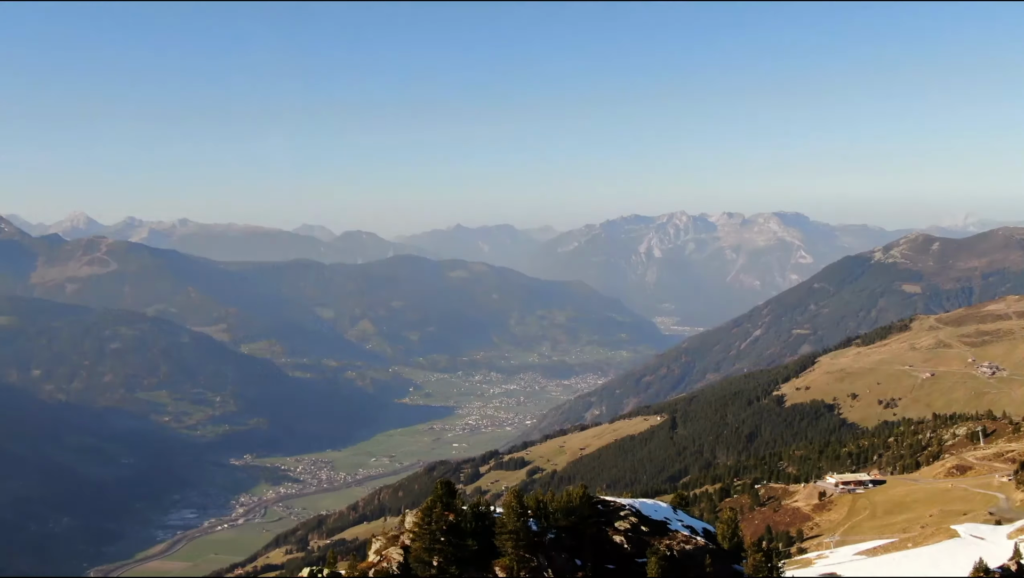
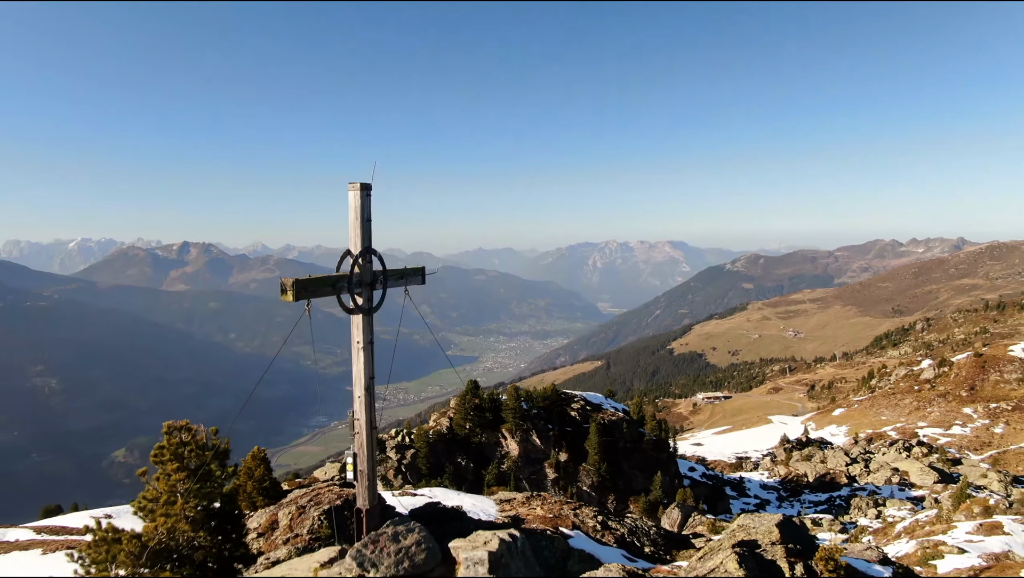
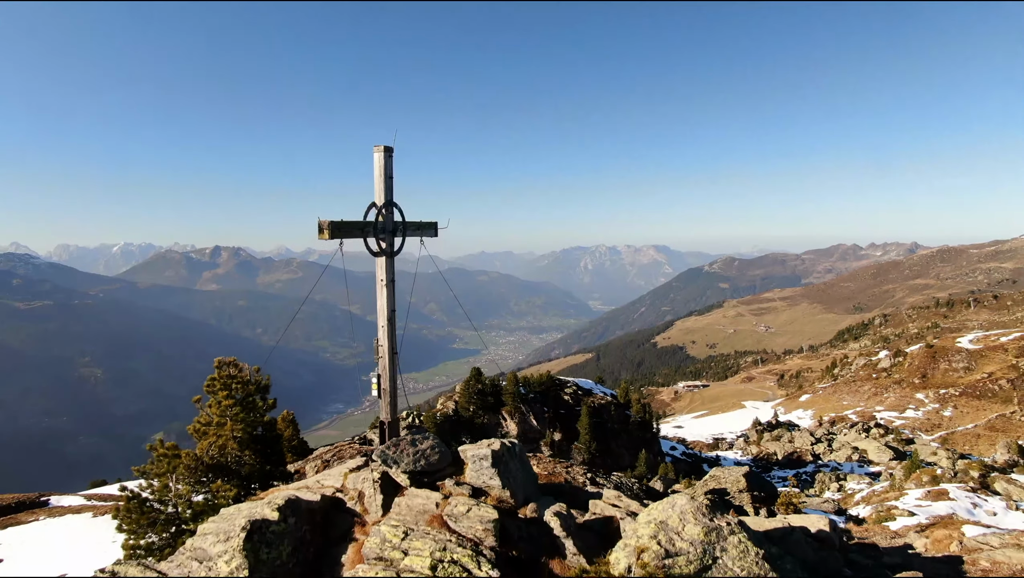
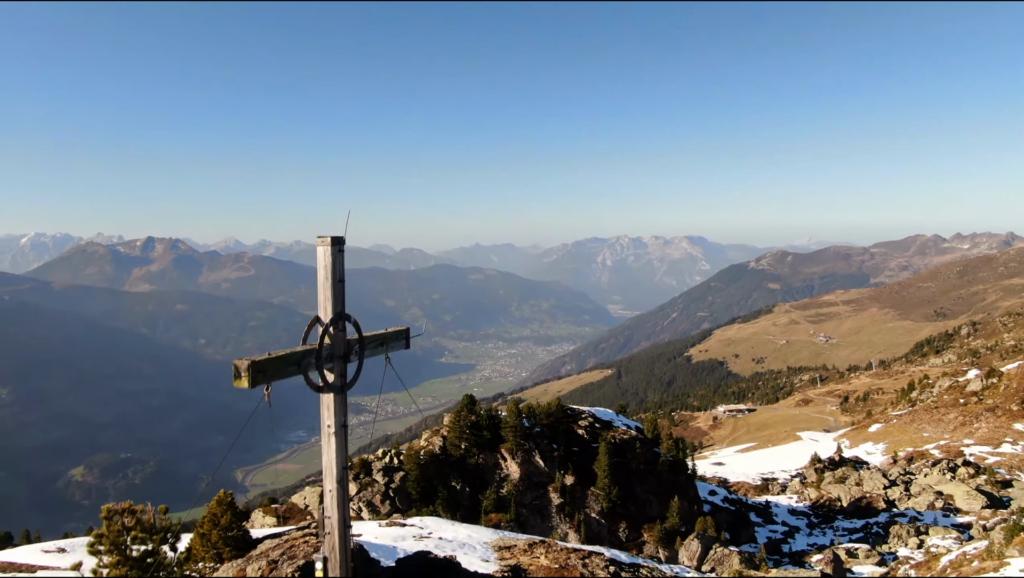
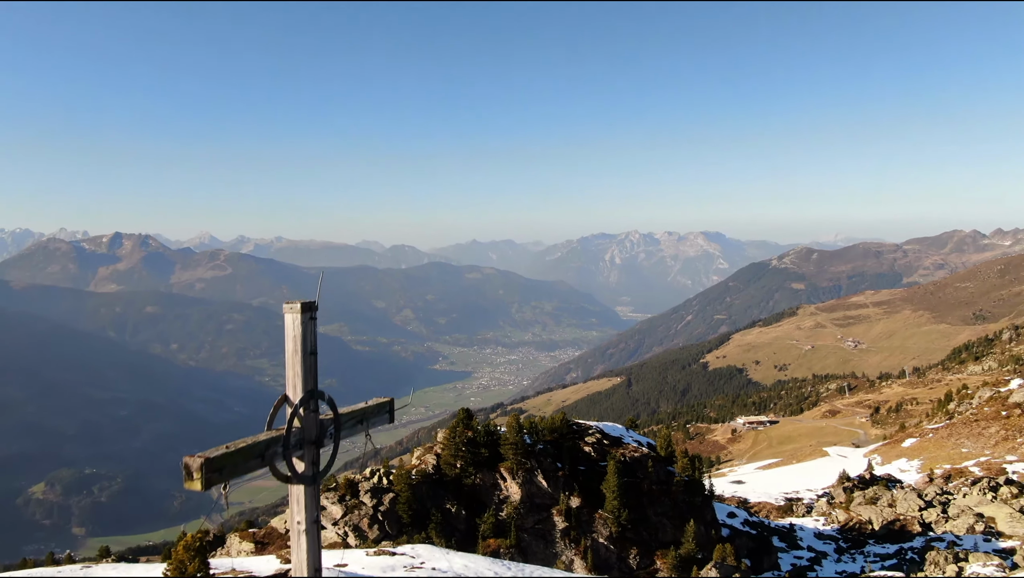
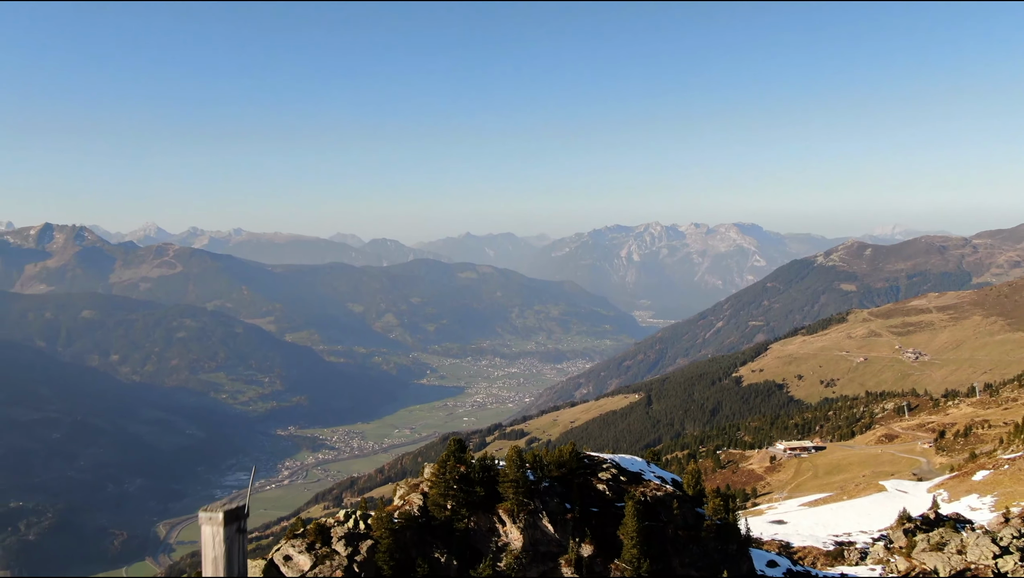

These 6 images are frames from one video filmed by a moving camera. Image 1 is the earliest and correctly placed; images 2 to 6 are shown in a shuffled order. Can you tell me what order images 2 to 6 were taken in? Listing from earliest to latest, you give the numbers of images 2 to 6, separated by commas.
6, 5, 4, 2, 3
